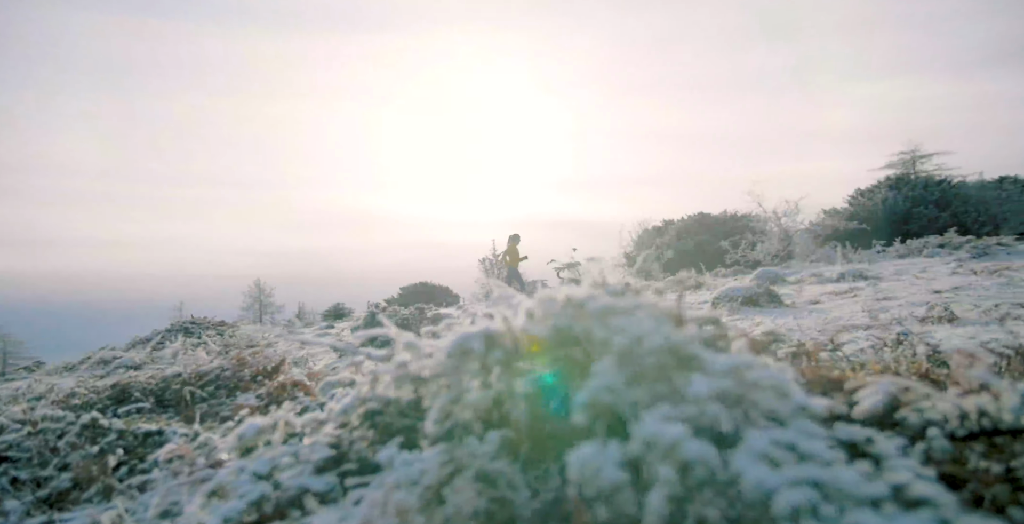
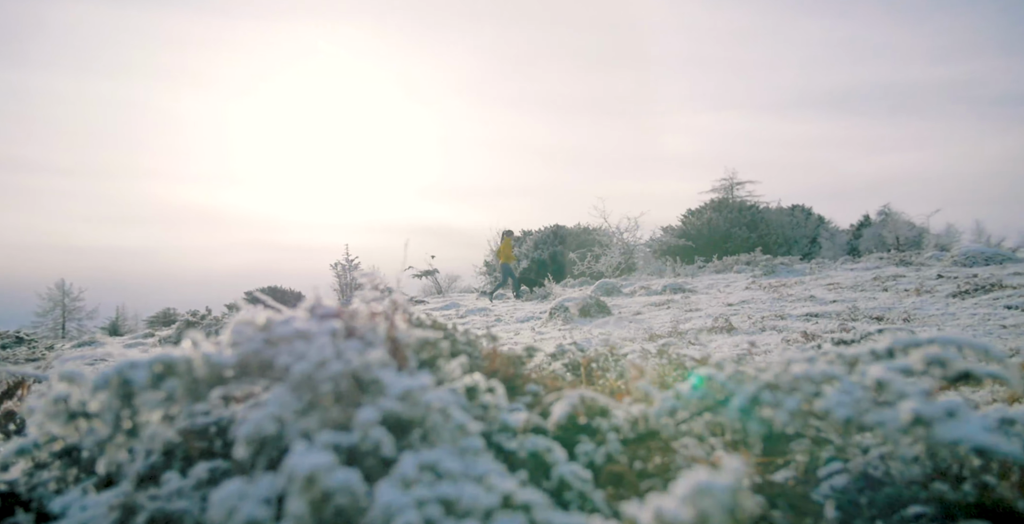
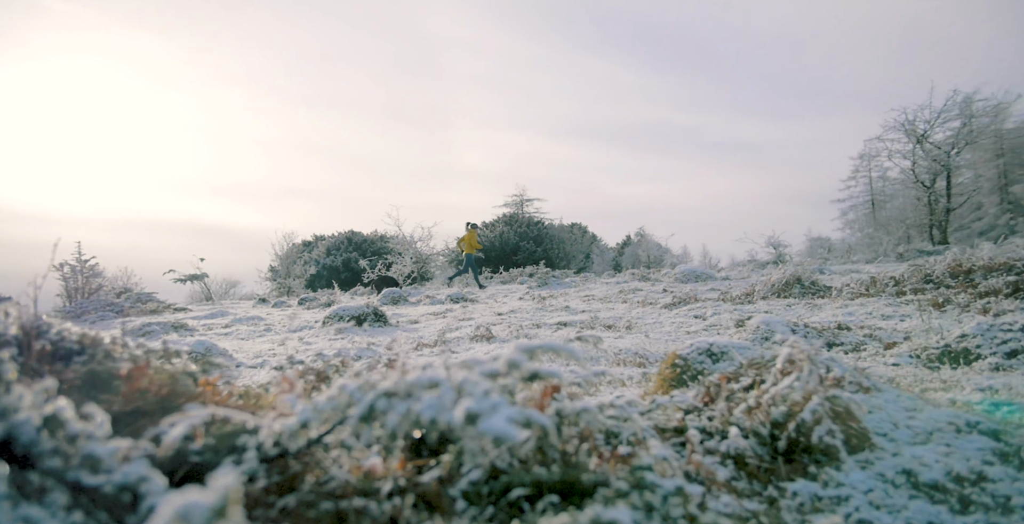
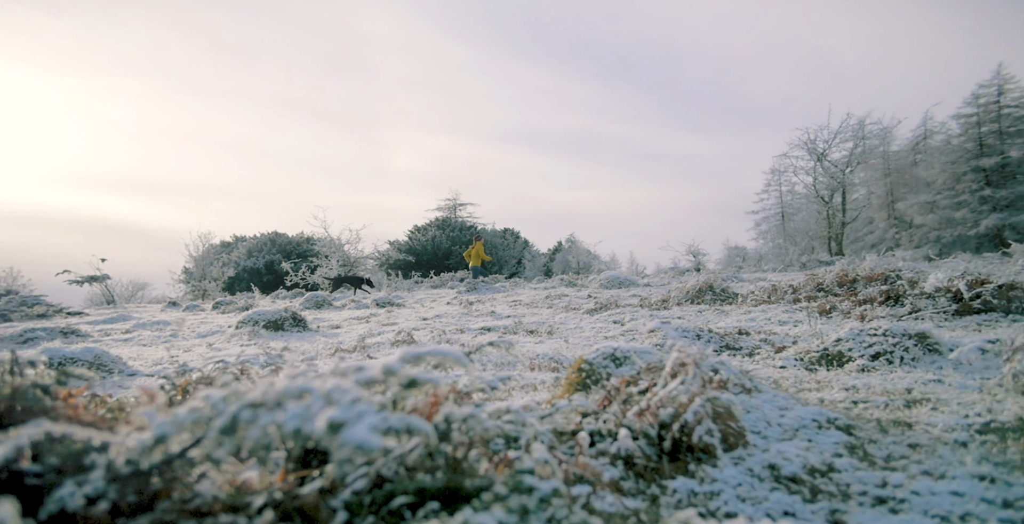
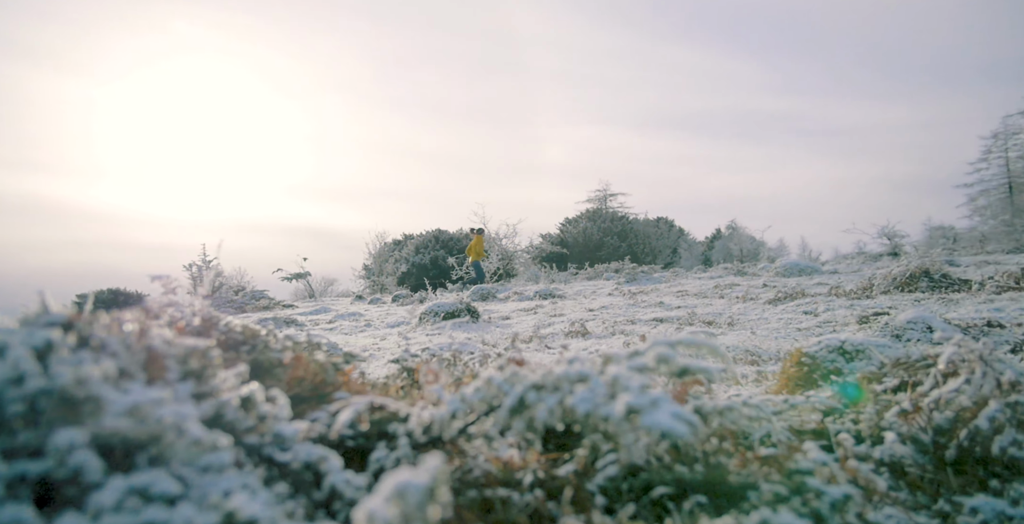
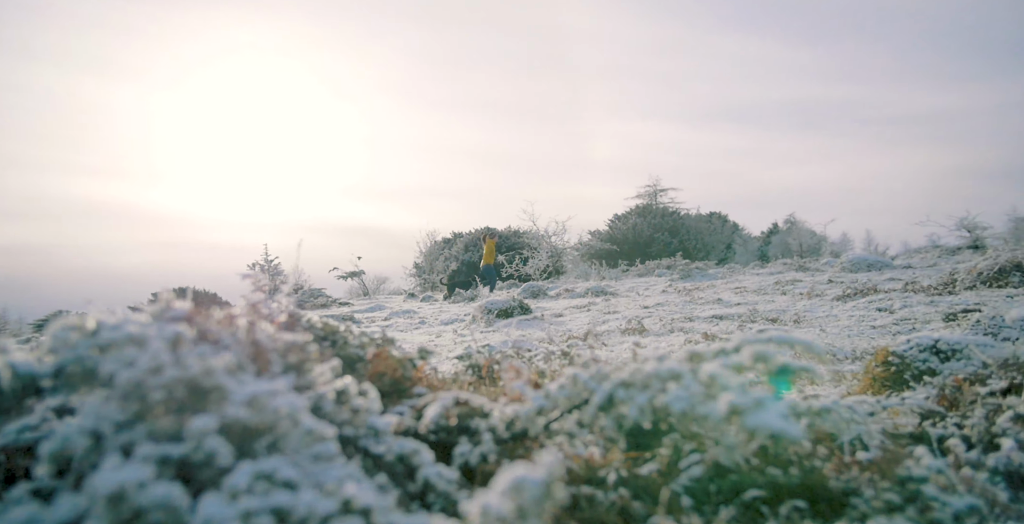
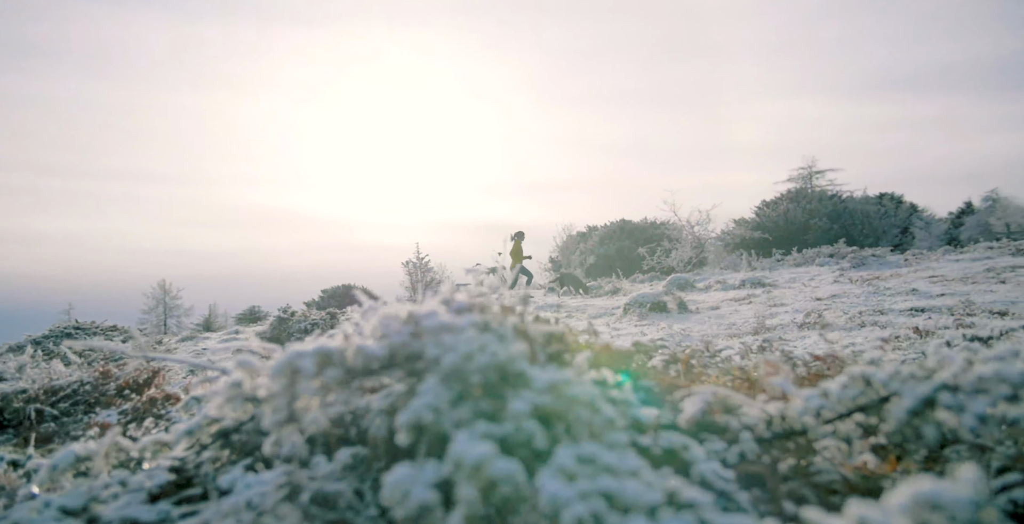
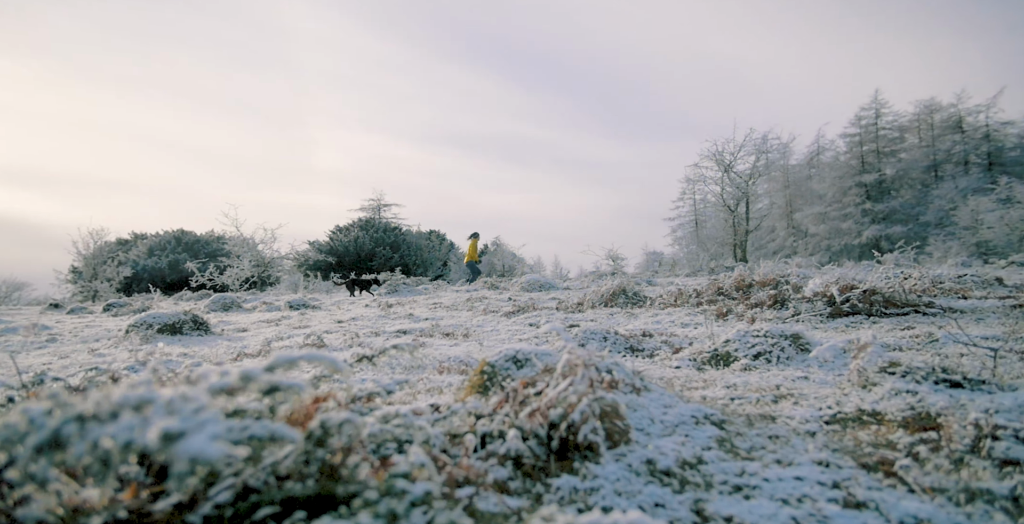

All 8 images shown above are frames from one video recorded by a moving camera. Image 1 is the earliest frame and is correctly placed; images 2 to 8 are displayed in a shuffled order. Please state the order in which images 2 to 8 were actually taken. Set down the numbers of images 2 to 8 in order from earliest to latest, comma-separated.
7, 2, 6, 5, 3, 4, 8
